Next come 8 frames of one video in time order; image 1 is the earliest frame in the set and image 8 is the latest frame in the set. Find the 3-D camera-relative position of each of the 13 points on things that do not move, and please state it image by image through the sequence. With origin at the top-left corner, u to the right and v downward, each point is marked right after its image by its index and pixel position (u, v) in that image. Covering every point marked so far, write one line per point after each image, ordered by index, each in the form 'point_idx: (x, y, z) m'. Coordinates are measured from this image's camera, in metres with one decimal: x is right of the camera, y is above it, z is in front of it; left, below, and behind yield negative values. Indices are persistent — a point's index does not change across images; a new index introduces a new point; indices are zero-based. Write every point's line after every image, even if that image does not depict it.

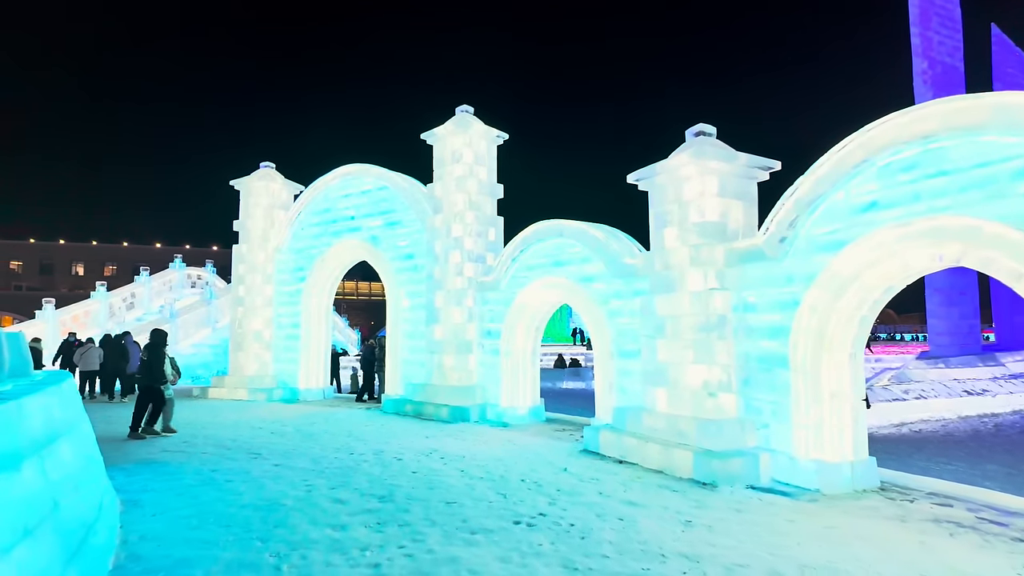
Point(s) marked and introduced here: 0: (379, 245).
0: (-3.0, +0.9, +13.0) m
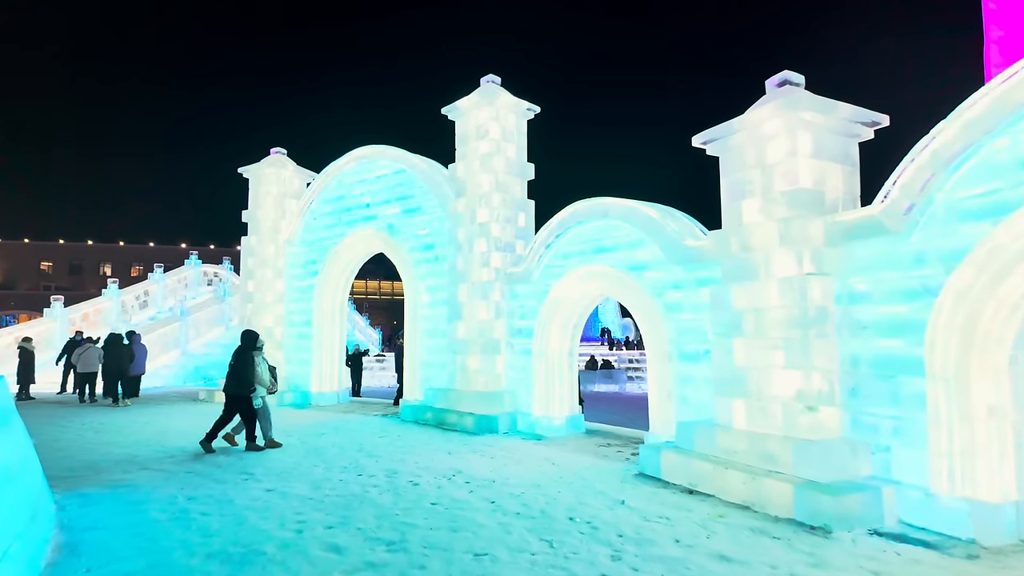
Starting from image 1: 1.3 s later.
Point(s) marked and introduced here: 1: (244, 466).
0: (-2.4, +1.1, +11.7) m
1: (-3.1, -2.0, +6.7) m
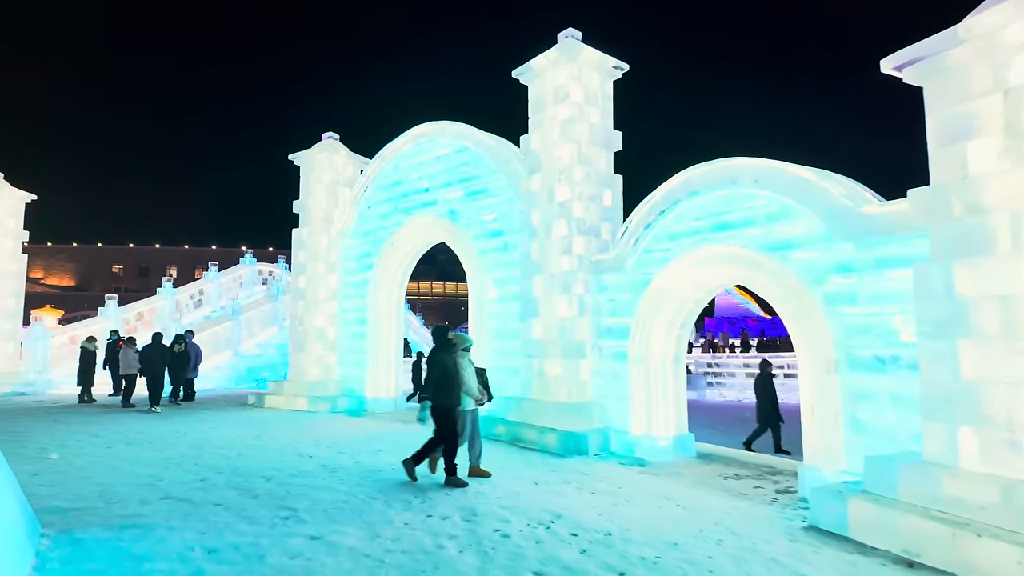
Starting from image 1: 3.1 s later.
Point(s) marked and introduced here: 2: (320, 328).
0: (-1.0, +1.2, +10.3) m
1: (-2.1, -1.9, +5.4) m
2: (-4.1, -0.8, +12.5) m
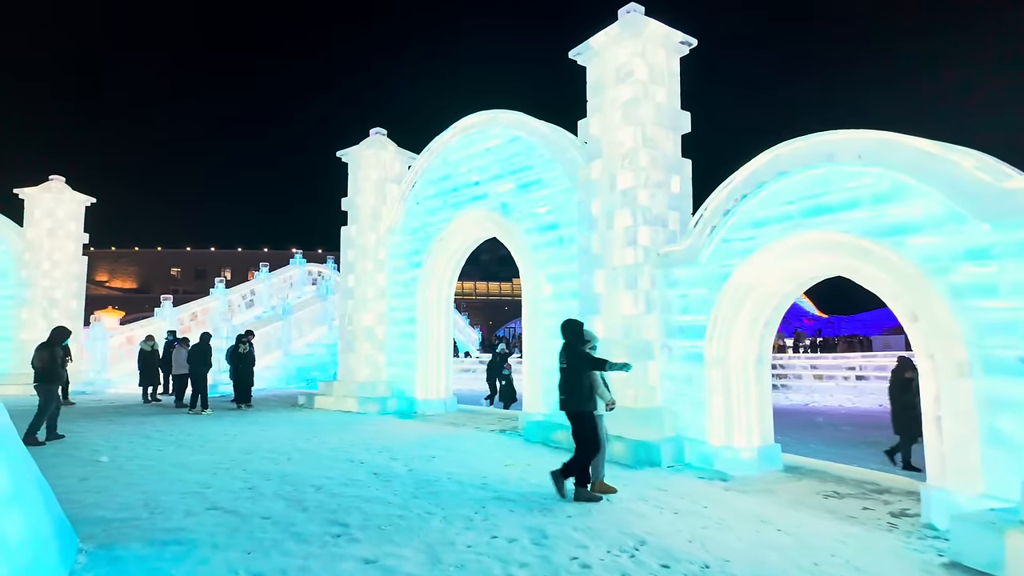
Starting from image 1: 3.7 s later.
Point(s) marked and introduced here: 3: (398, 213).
0: (0.0, +1.2, +9.8) m
1: (-1.5, -1.9, +4.9) m
2: (-3.0, -0.8, +12.2) m
3: (-2.4, +1.6, +12.3) m
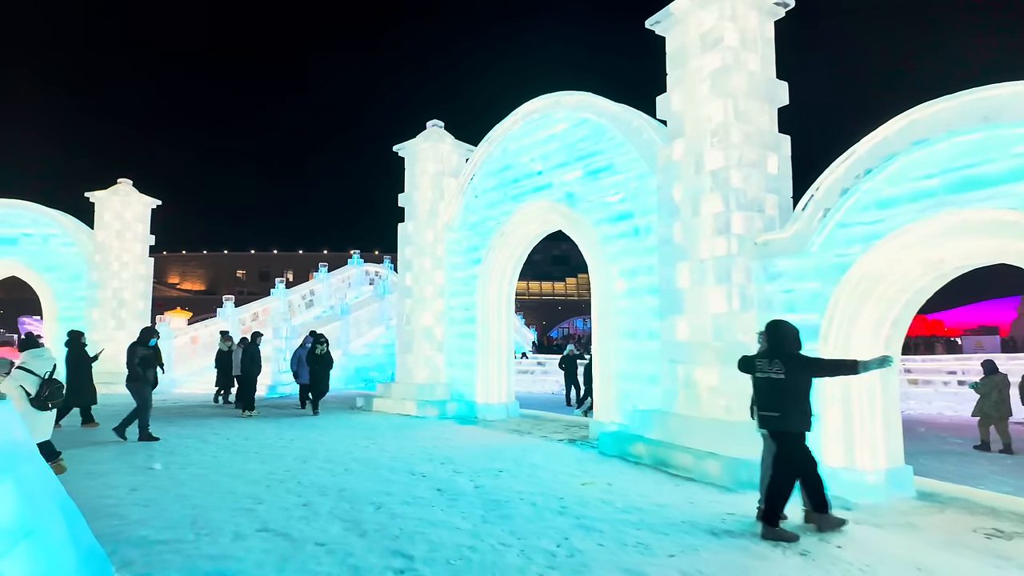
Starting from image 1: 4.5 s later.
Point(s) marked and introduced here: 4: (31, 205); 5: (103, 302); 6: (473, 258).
0: (+1.0, +1.3, +9.0) m
1: (-0.8, -1.9, +4.3) m
2: (-1.7, -0.8, +11.7) m
3: (-1.1, +1.6, +11.7) m
4: (-13.3, +2.3, +16.2) m
5: (-11.3, -0.4, +16.2) m
6: (-0.8, +0.6, +11.4) m
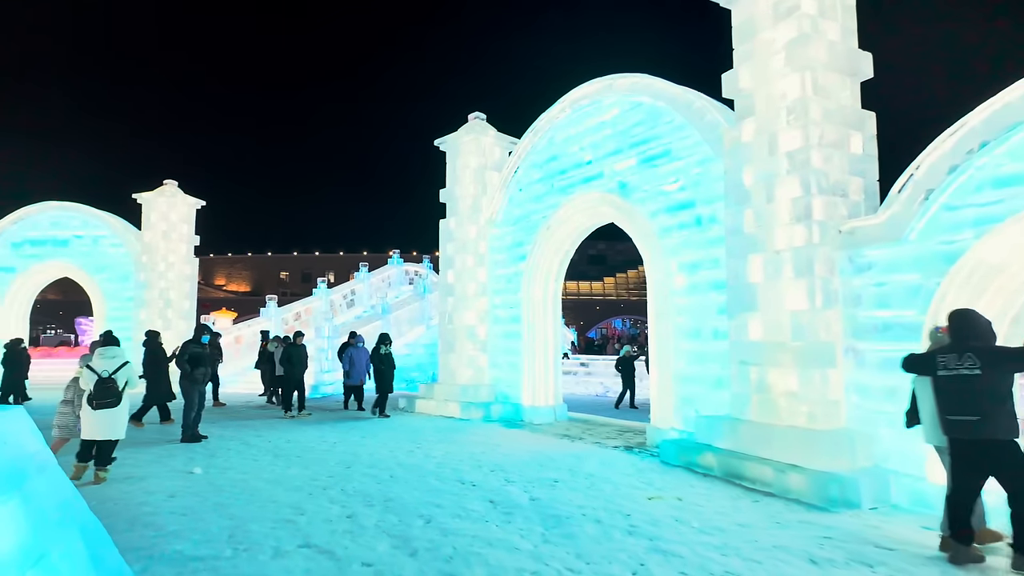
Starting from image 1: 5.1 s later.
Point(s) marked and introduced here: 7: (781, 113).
0: (+1.7, +1.3, +8.4) m
1: (-0.4, -1.8, +3.9) m
2: (-0.8, -0.7, +11.3) m
3: (-0.2, +1.7, +11.3) m
4: (-12.1, +2.3, +16.5) m
5: (-10.1, -0.4, +16.3) m
6: (+0.1, +0.6, +10.9) m
7: (+2.9, +1.9, +6.2) m
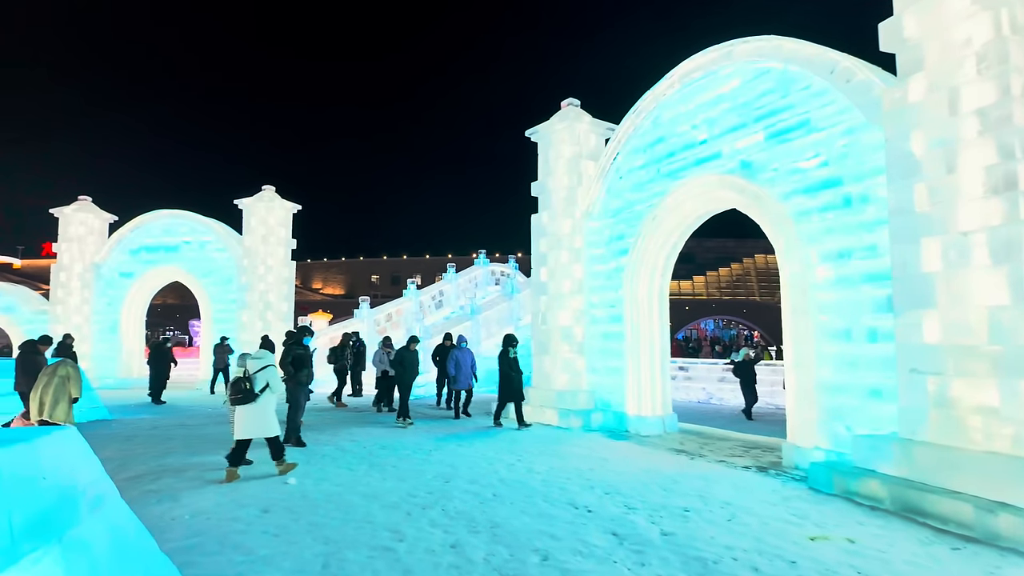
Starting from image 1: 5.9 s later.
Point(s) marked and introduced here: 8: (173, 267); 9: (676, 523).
0: (+3.1, +1.4, +7.4) m
1: (+0.4, -1.8, +3.1) m
2: (+1.0, -0.7, +10.5) m
3: (+1.5, +1.7, +10.5) m
4: (-9.5, +2.2, +17.3) m
5: (-7.5, -0.5, +16.8) m
6: (+1.8, +0.7, +10.1) m
7: (+3.9, +1.9, +5.0) m
8: (-10.2, +0.6, +17.6) m
9: (+1.3, -1.9, +4.6) m
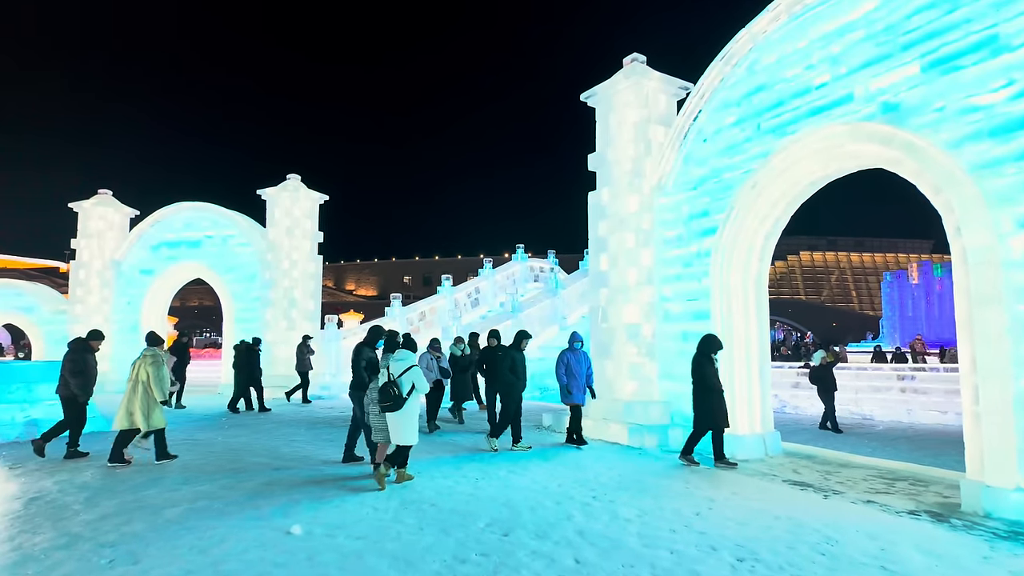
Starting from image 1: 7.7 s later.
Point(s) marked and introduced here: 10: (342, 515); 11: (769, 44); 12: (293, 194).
0: (+3.8, +1.6, +5.5) m
1: (+0.8, -1.6, +1.4) m
2: (+1.9, -0.6, +8.8) m
3: (+2.4, +1.9, +8.7) m
4: (-8.3, +2.3, +16.1) m
5: (-6.3, -0.4, +15.6) m
6: (+2.7, +0.8, +8.3) m
7: (+4.4, +2.1, +3.2) m
8: (-9.0, +0.7, +16.5) m
9: (+1.8, -1.7, +2.9) m
10: (-1.4, -1.8, +4.8) m
11: (+3.1, +2.9, +7.1) m
12: (-6.0, +2.6, +16.0) m
